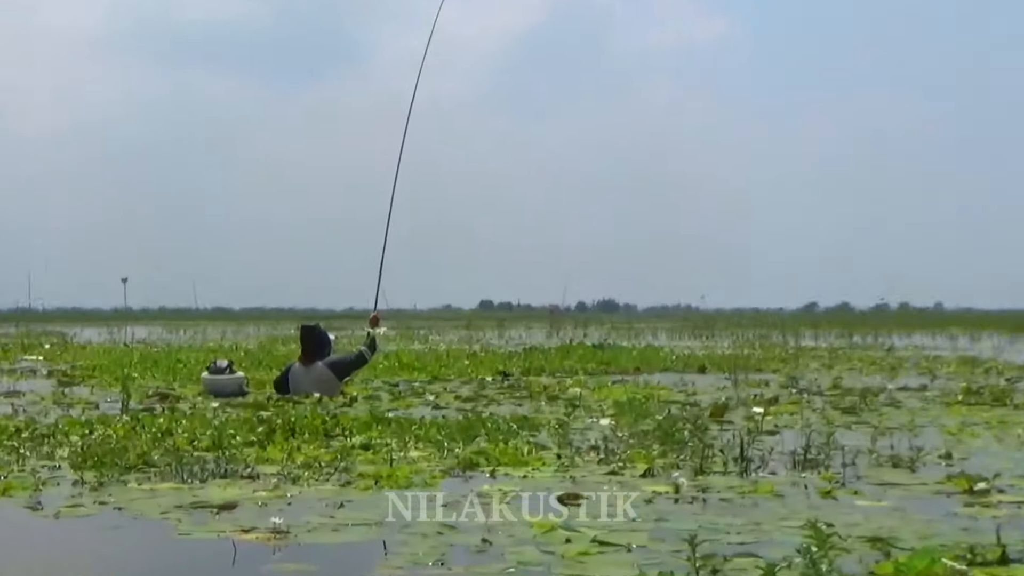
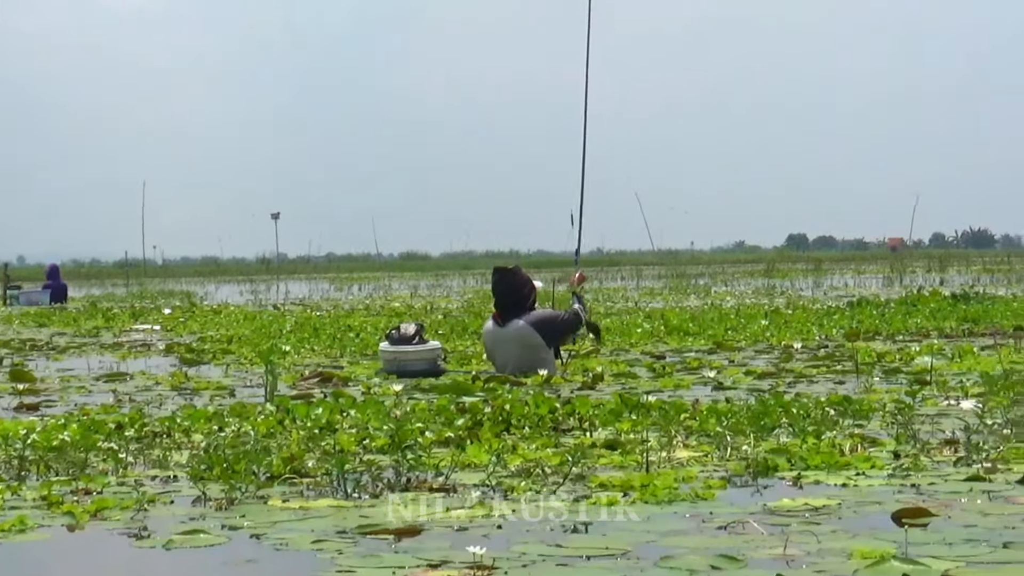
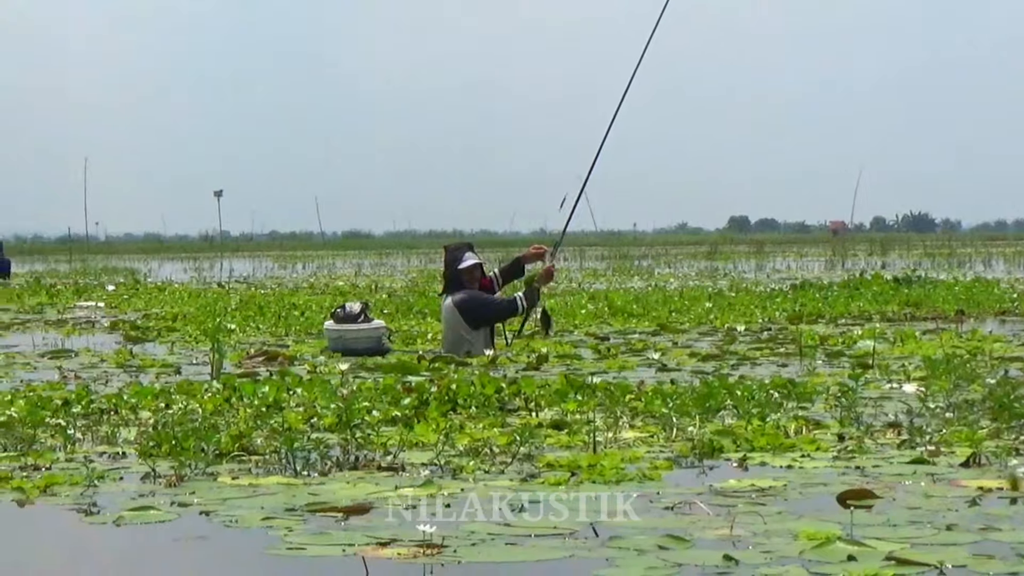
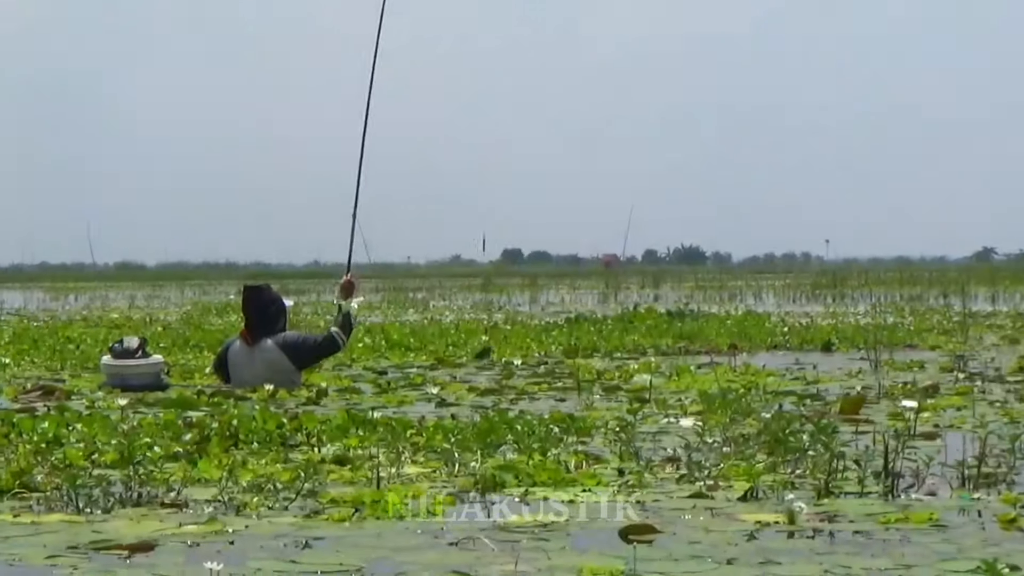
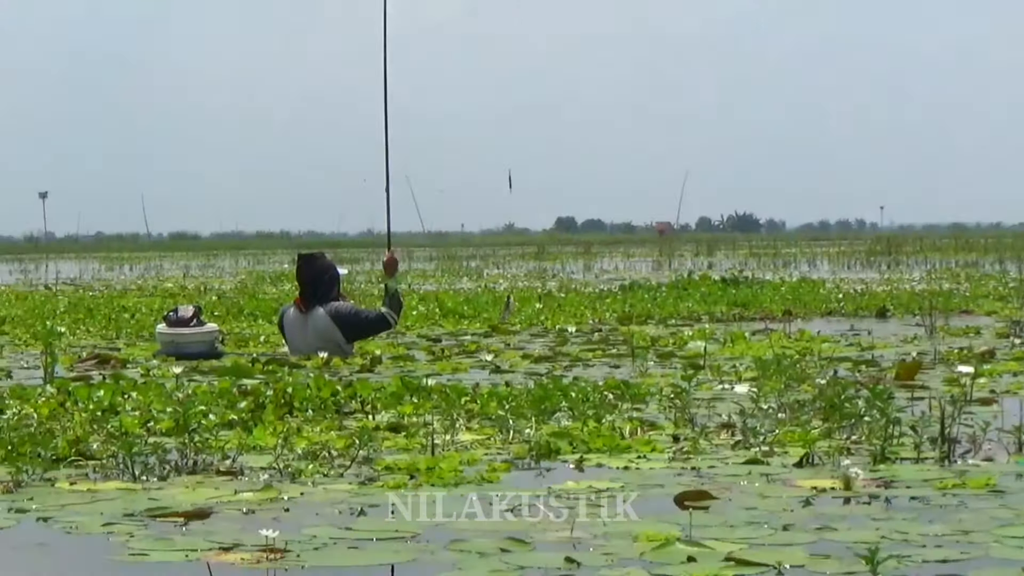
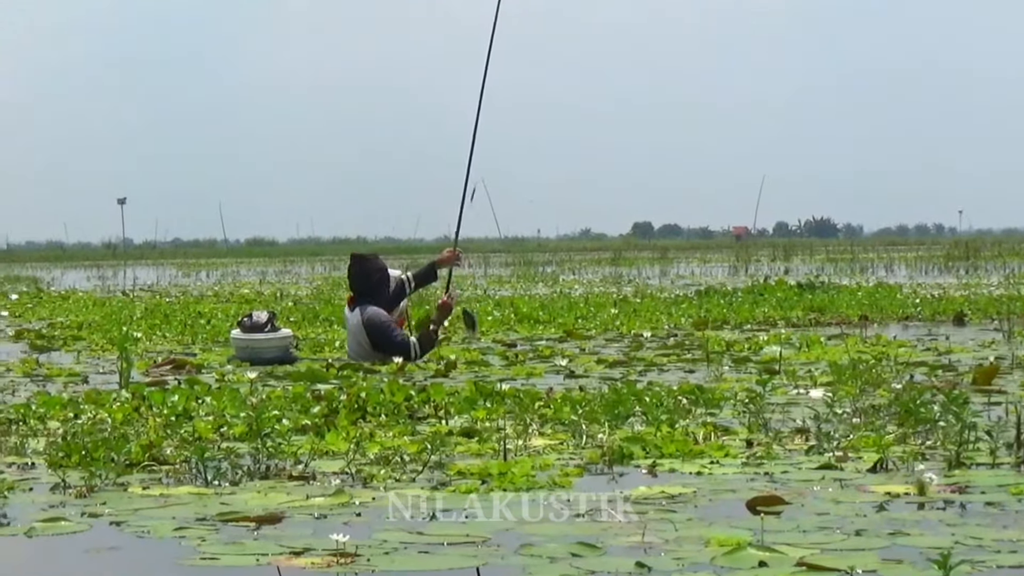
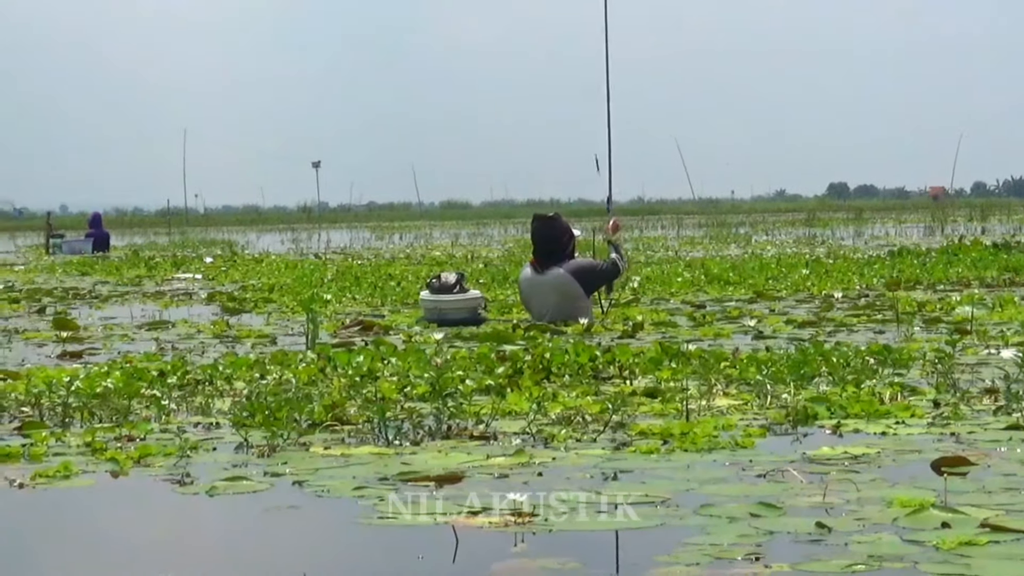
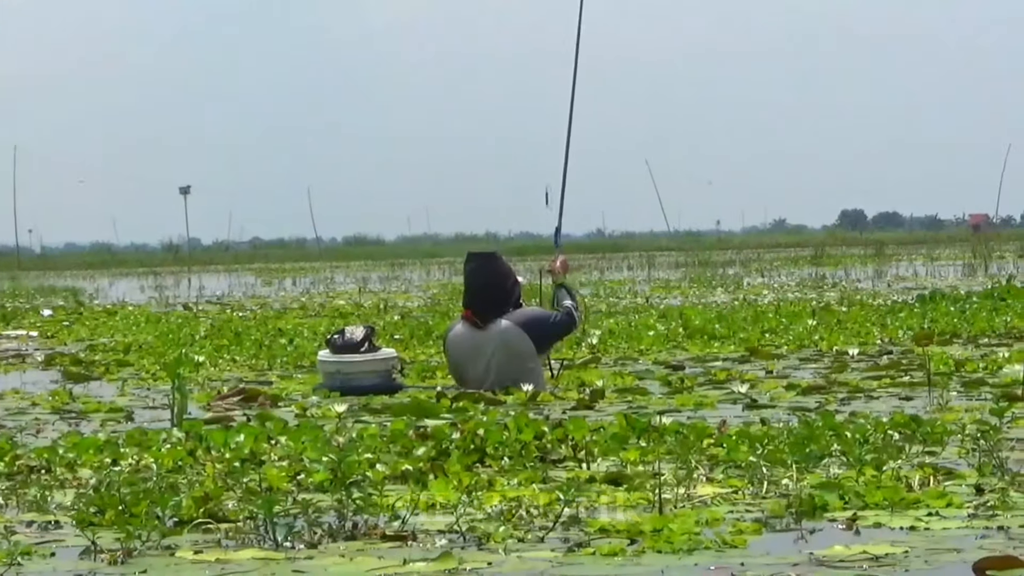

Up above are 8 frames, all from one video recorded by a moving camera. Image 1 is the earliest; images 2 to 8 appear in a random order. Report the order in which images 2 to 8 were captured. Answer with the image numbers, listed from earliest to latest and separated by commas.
4, 5, 6, 3, 7, 2, 8
